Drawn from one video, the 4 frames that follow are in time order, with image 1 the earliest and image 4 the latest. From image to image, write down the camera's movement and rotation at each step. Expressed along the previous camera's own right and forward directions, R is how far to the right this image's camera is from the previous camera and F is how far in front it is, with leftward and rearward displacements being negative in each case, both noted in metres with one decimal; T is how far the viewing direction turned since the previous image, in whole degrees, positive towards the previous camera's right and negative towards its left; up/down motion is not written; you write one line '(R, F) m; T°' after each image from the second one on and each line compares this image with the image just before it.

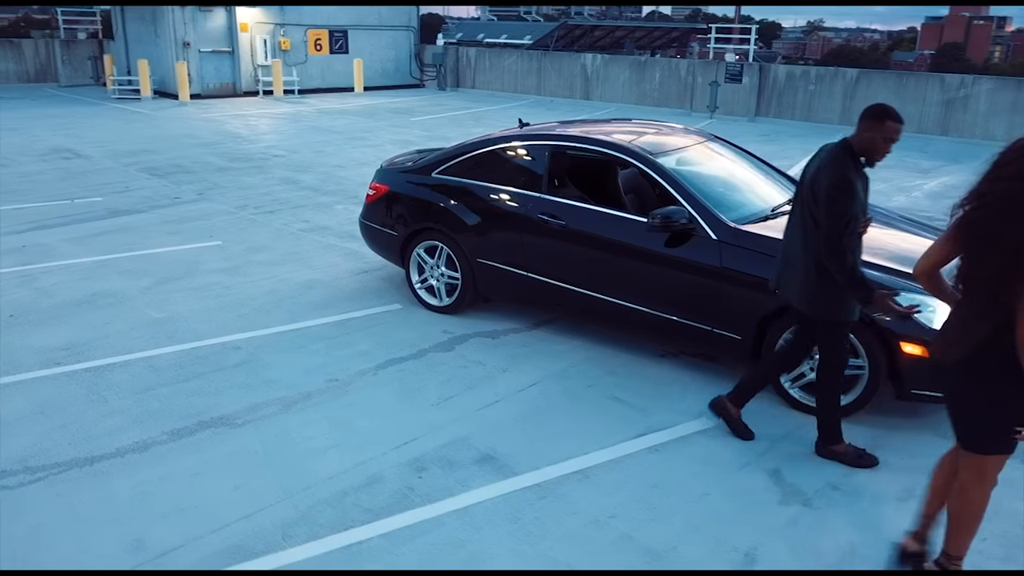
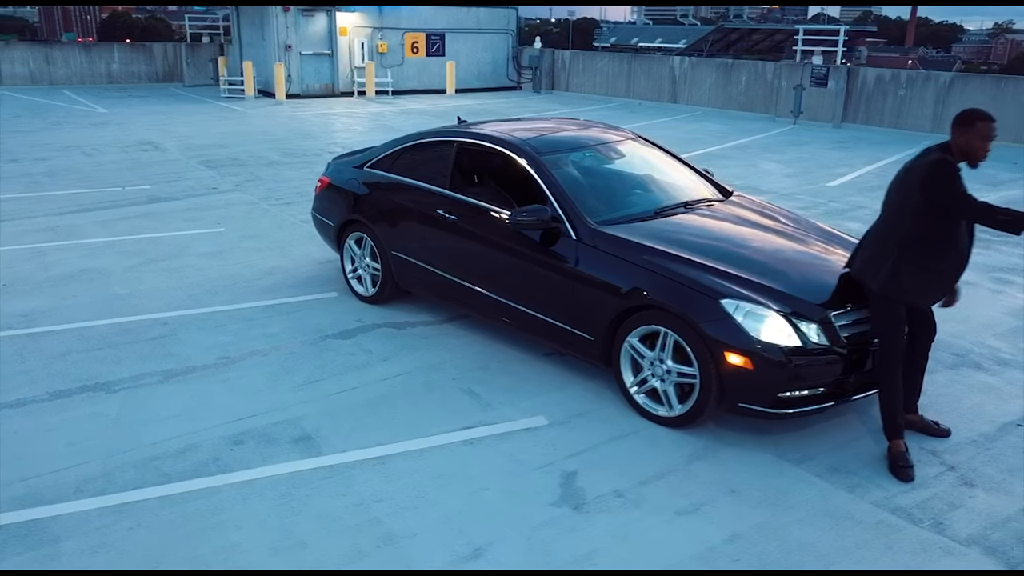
(+1.7, +0.1) m; -10°
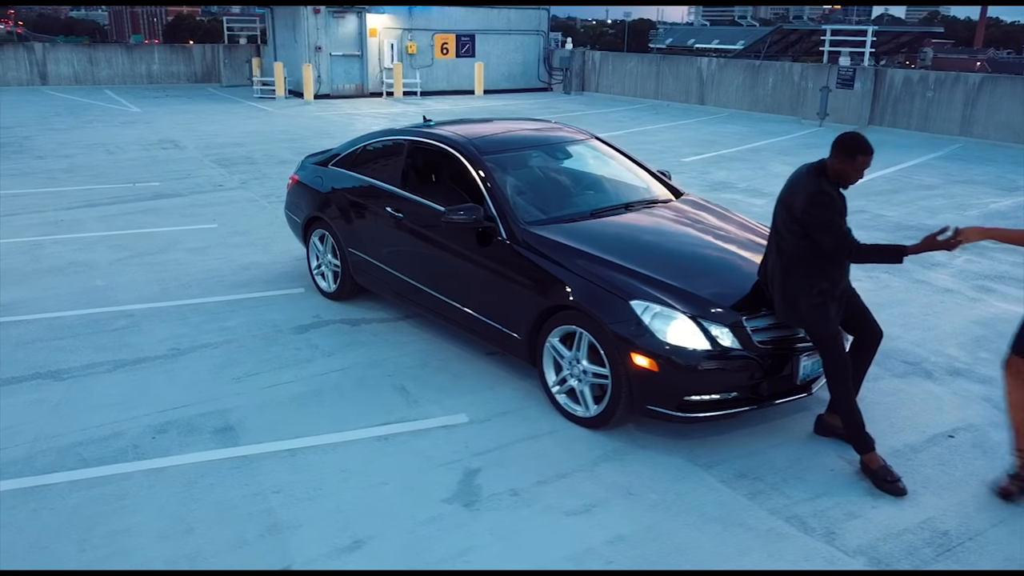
(+0.7, 0.0) m; -3°
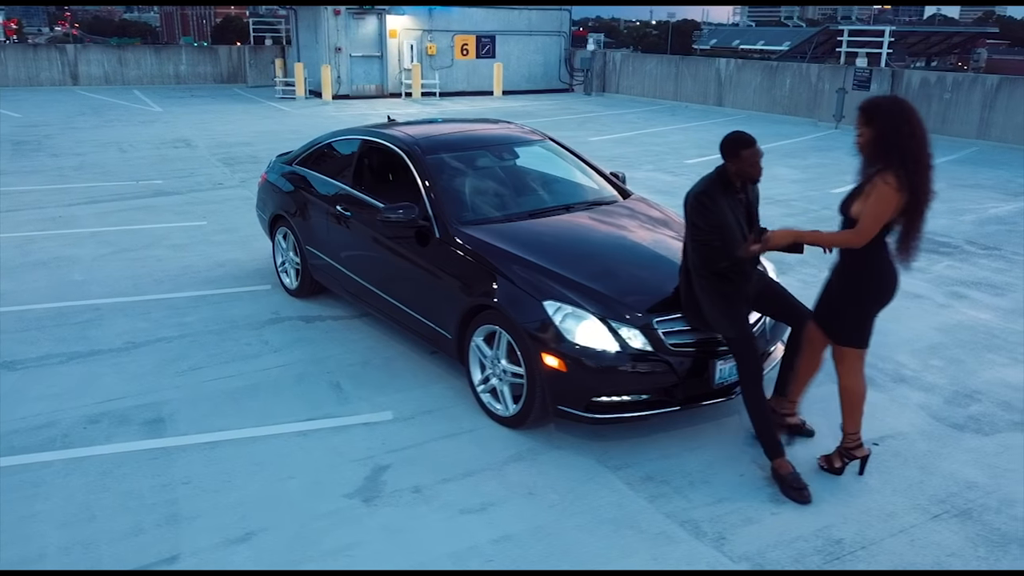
(+0.6, 0.0) m; -3°
